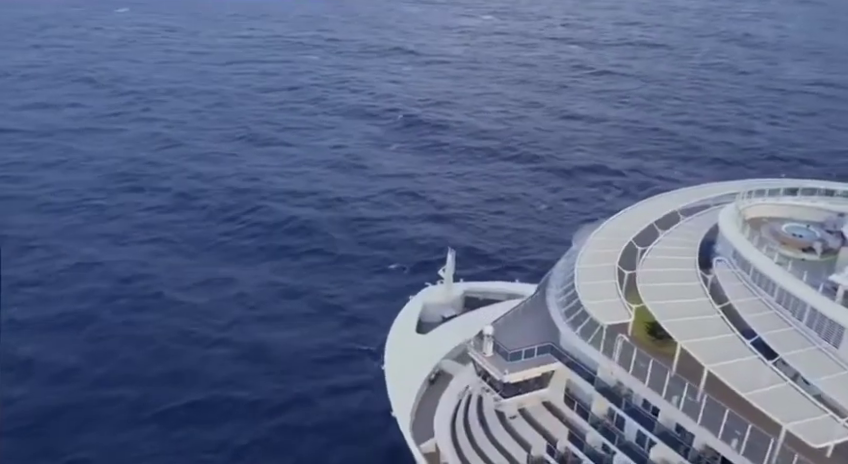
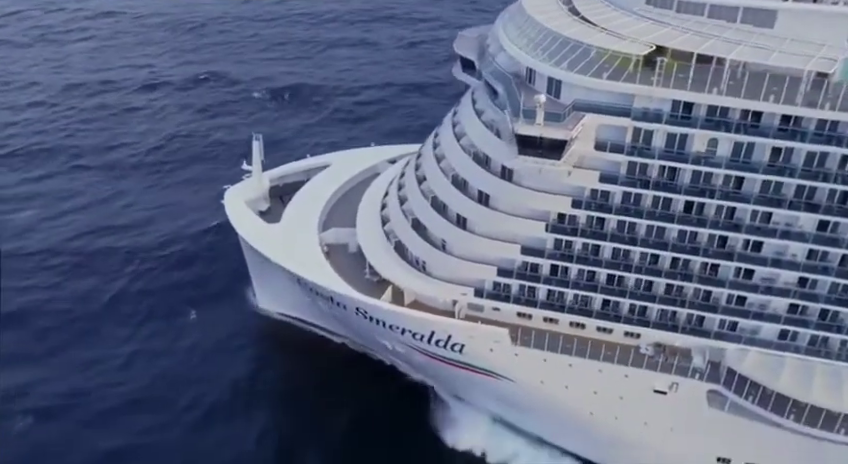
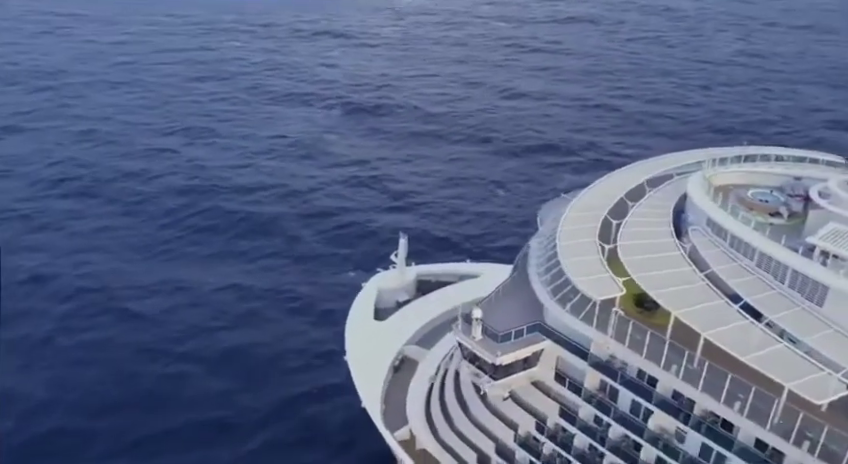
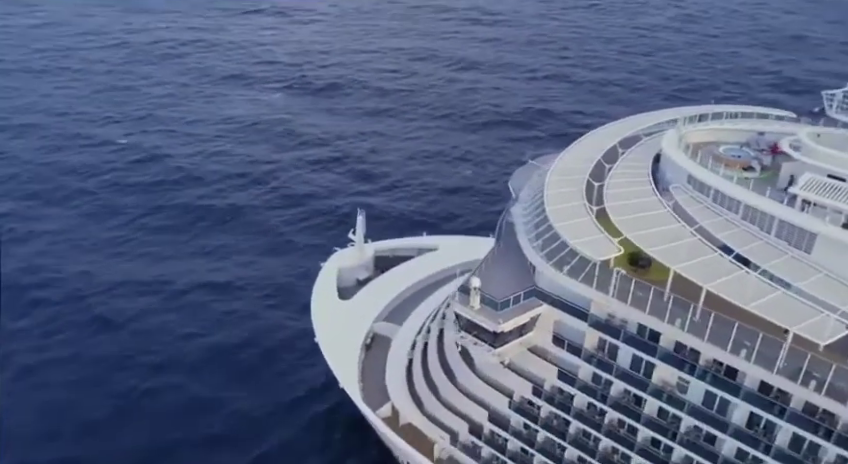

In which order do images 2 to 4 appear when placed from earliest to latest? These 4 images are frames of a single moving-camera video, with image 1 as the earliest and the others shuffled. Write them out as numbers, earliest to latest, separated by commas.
3, 4, 2
